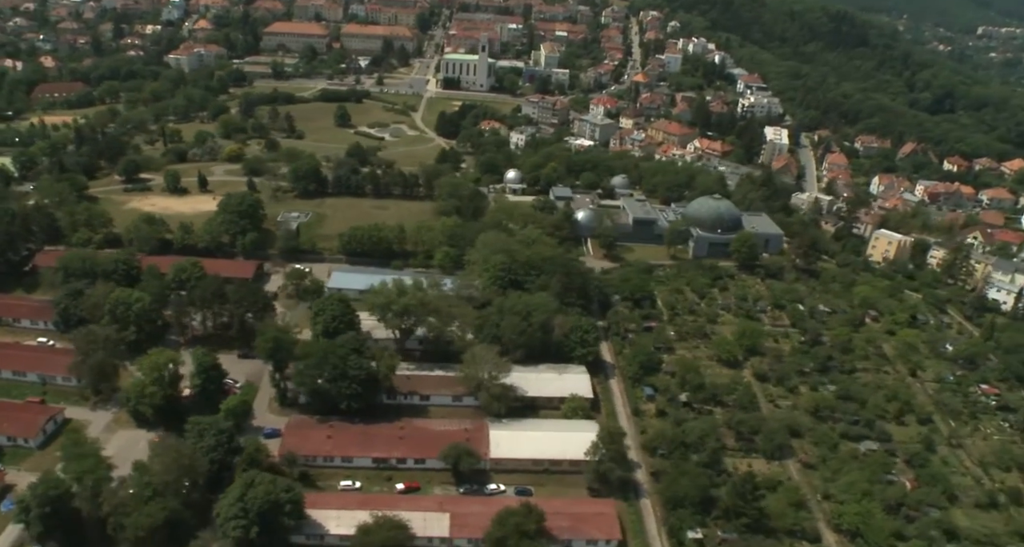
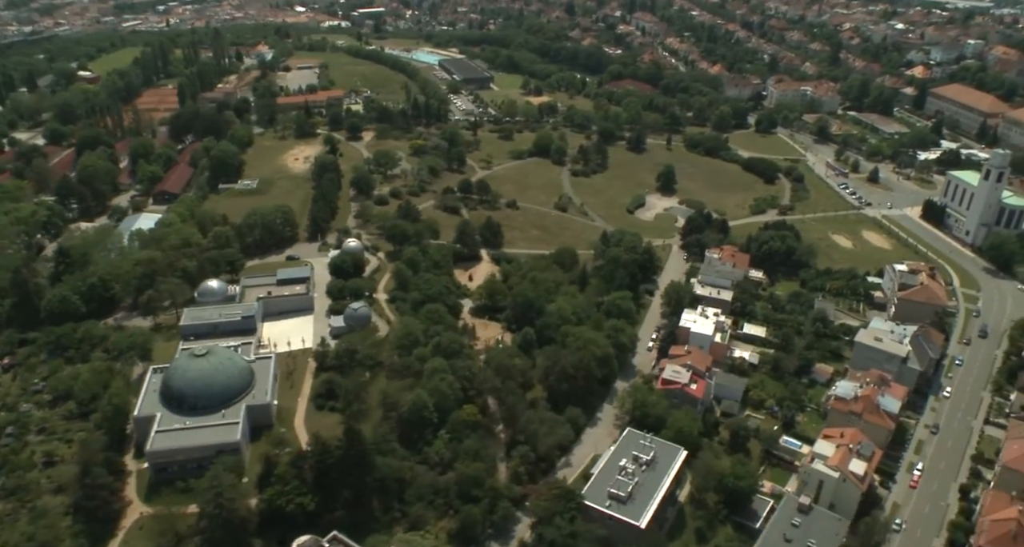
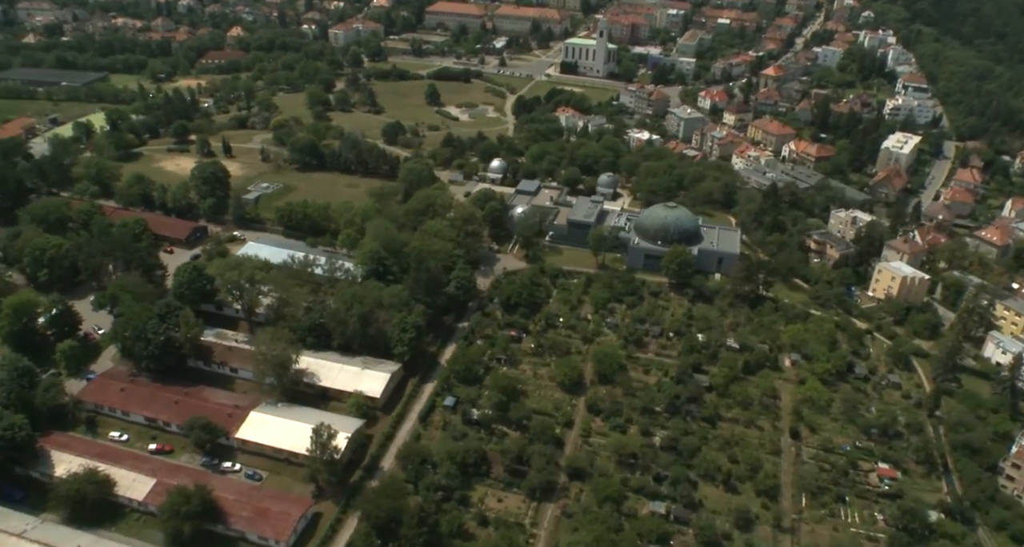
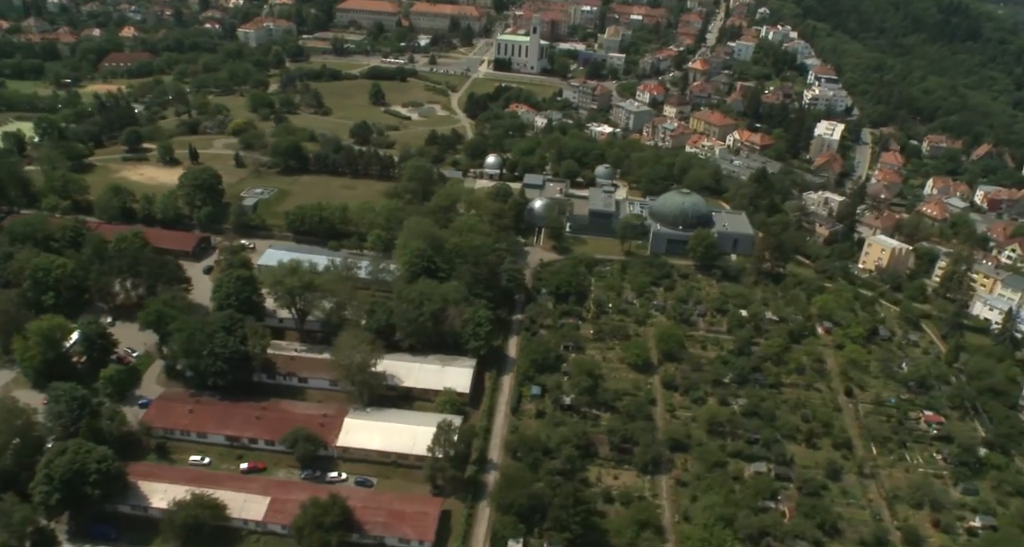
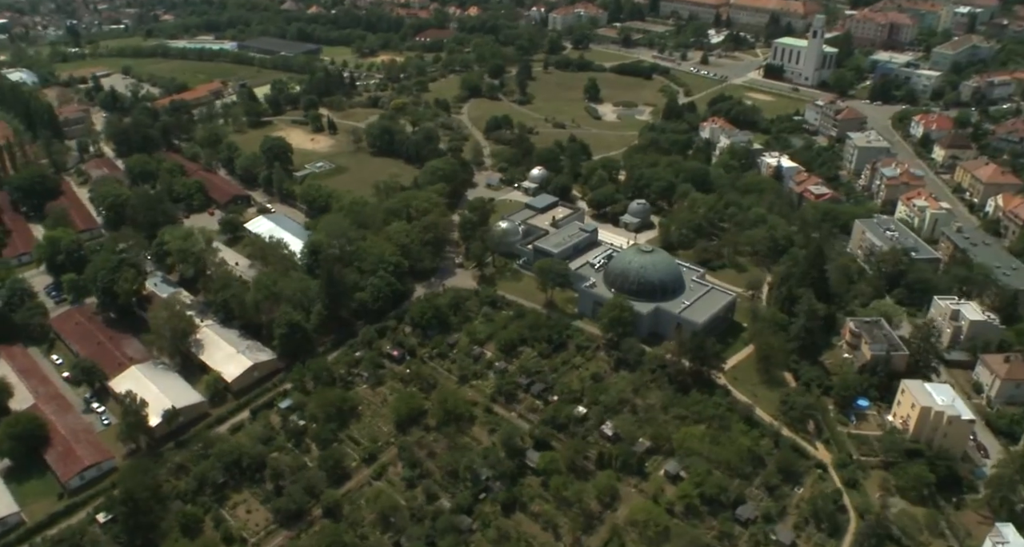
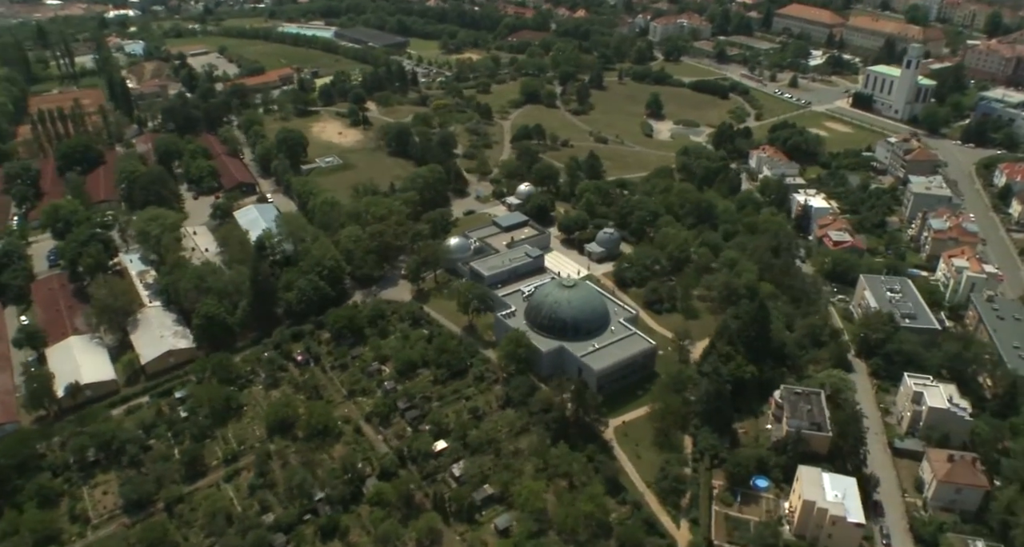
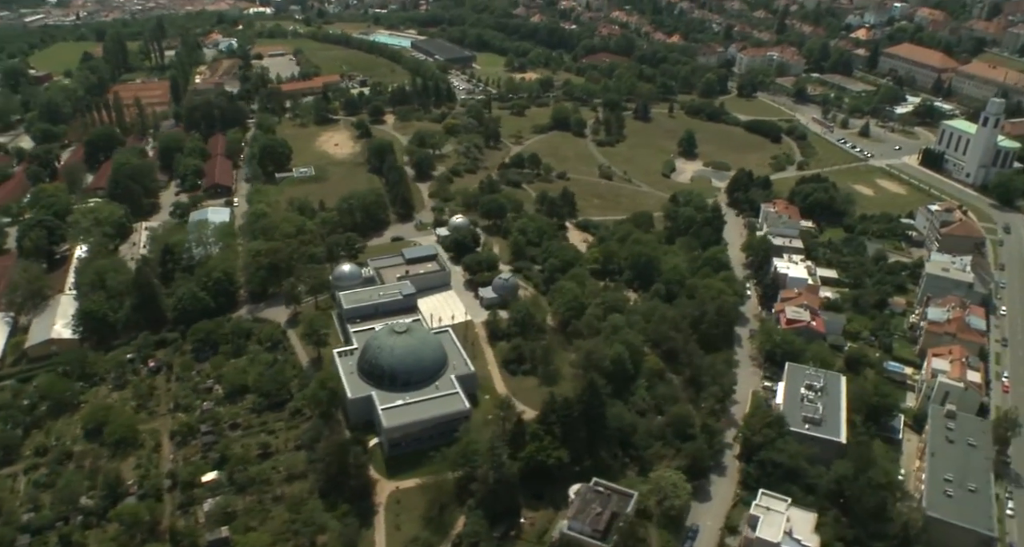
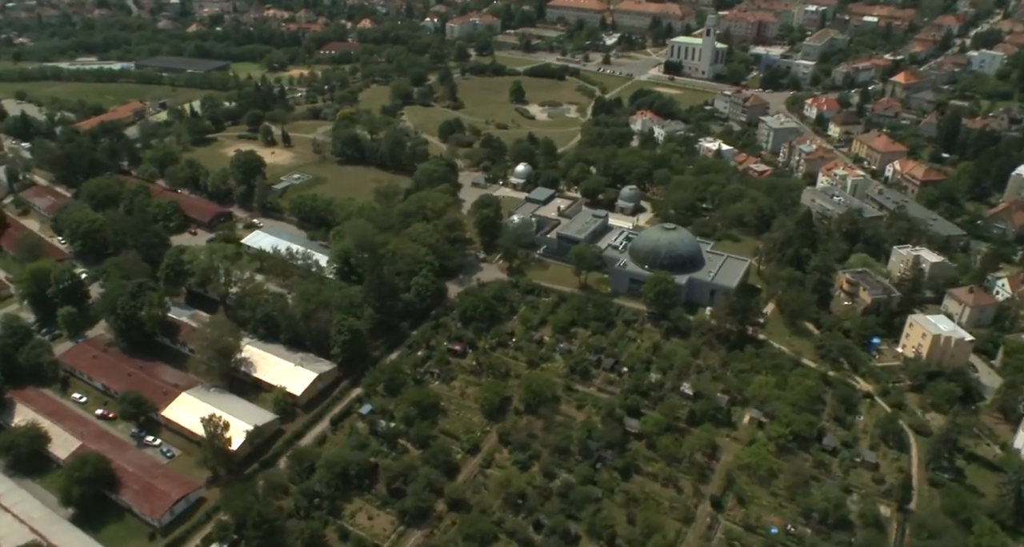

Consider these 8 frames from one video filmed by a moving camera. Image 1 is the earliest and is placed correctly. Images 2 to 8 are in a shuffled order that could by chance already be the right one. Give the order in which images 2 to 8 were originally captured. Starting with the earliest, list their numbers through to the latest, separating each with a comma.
4, 3, 8, 5, 6, 7, 2
